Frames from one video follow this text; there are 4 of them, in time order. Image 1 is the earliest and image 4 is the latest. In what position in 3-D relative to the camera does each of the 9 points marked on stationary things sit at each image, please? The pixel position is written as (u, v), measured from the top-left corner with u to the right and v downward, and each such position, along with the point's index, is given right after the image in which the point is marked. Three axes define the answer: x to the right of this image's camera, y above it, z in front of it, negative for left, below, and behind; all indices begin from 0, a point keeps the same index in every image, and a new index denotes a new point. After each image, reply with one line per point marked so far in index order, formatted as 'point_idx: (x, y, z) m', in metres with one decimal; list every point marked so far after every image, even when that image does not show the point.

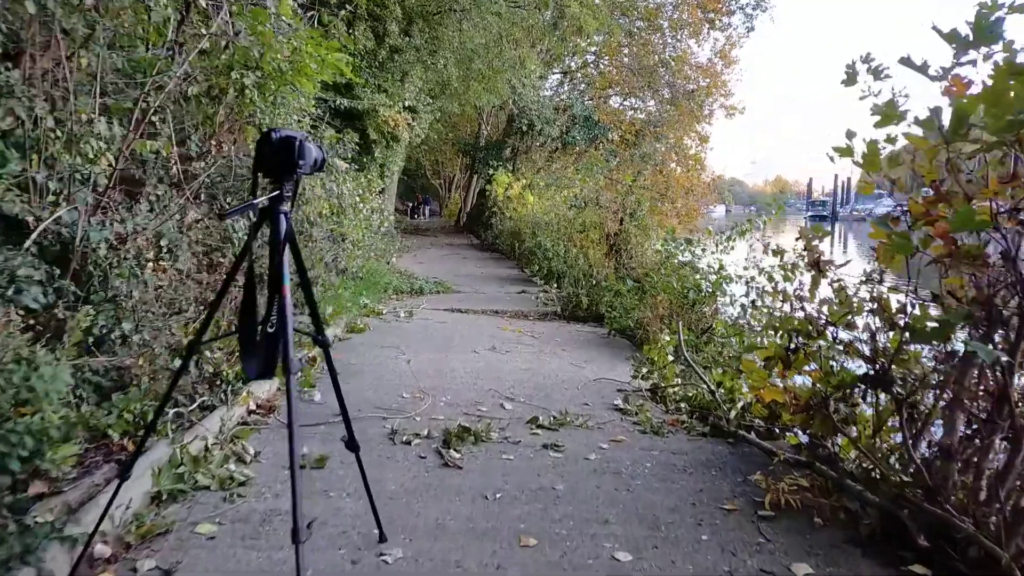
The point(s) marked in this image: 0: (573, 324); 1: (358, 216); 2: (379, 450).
0: (+0.9, -0.5, +7.1) m
1: (-2.5, +1.1, +7.5) m
2: (-0.8, -1.0, +2.8) m
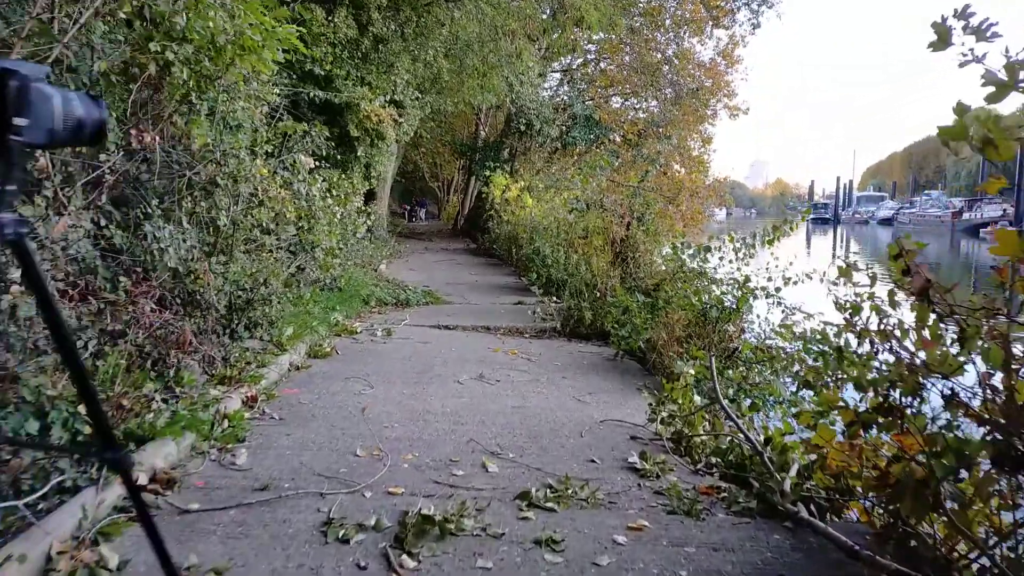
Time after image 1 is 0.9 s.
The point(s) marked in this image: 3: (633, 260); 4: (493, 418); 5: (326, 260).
0: (+0.8, -0.7, +6.3) m
1: (-2.6, +1.0, +6.7) m
2: (-0.9, -1.1, +2.0) m
3: (+1.8, +0.4, +7.2) m
4: (-0.1, -1.0, +3.6) m
5: (-2.6, +0.4, +6.5) m
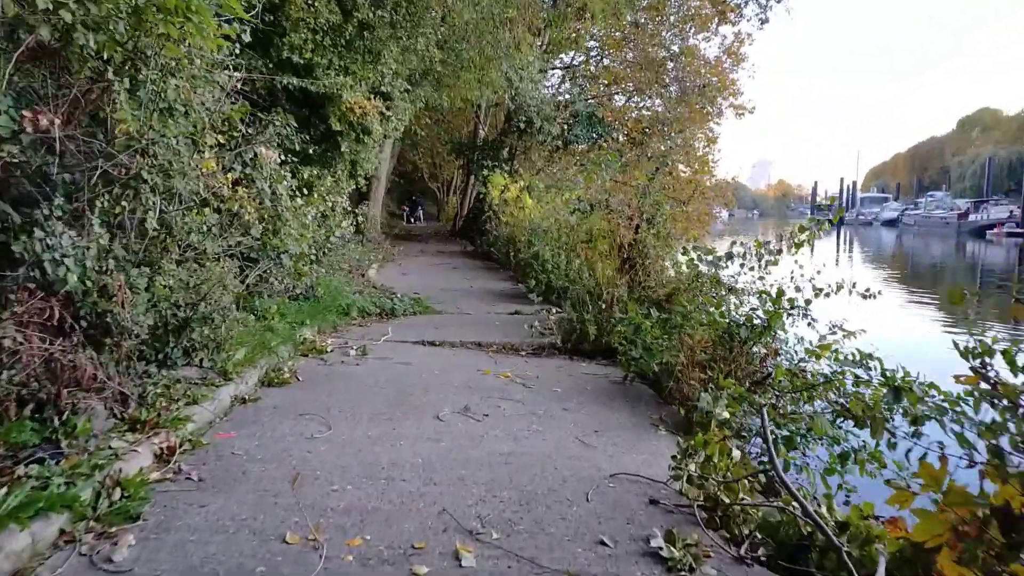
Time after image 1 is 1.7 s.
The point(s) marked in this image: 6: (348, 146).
0: (+0.8, -0.9, +5.6) m
1: (-2.6, +0.8, +6.0) m
2: (-1.0, -1.3, +1.3) m
3: (+1.8, +0.3, +6.4) m
4: (-0.2, -1.1, +2.9) m
5: (-2.6, +0.3, +5.7) m
6: (-3.1, +2.7, +8.8) m
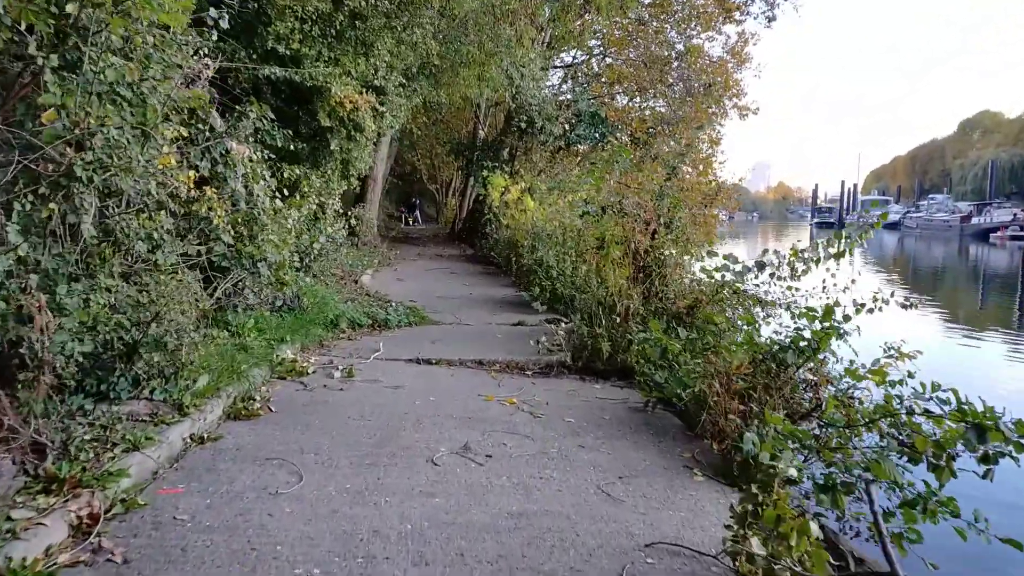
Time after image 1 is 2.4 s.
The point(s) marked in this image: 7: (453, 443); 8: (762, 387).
0: (+0.8, -1.0, +5.0) m
1: (-2.6, +0.7, +5.4) m
2: (-0.9, -1.4, +0.7) m
3: (+1.8, +0.2, +5.9) m
4: (-0.2, -1.3, +2.3) m
5: (-2.6, +0.1, +5.2) m
6: (-3.0, +2.5, +8.2) m
7: (-0.4, -1.1, +3.3) m
8: (+2.0, -0.8, +3.7) m
